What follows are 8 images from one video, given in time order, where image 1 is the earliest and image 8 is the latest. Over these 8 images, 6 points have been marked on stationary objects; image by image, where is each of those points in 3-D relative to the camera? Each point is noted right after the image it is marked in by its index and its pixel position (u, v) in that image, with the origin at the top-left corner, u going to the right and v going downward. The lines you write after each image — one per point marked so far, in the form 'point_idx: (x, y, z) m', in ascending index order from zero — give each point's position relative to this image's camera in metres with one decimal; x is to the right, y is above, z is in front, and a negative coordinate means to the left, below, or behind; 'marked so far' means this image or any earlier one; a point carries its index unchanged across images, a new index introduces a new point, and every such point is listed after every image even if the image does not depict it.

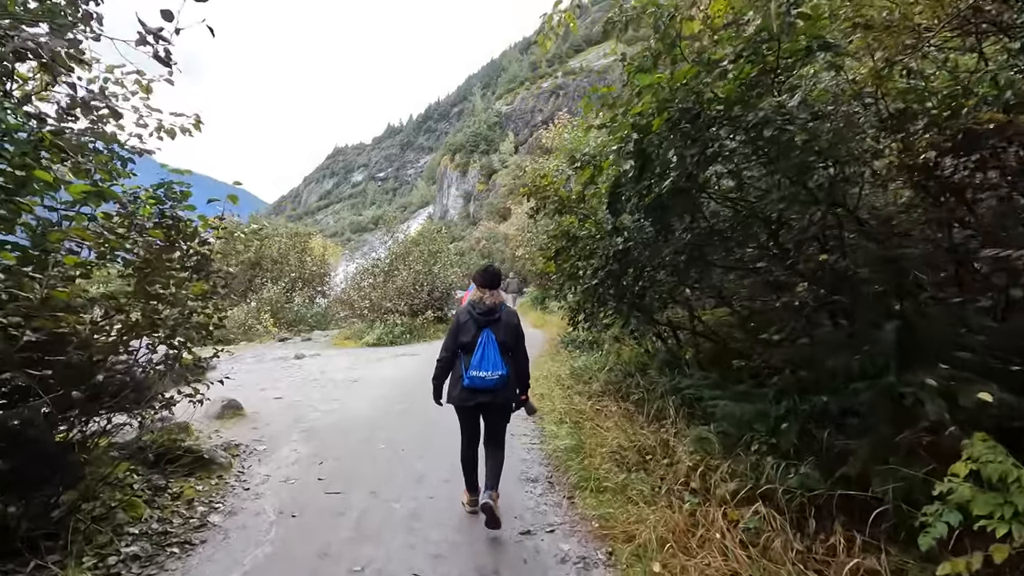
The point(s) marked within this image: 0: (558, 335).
0: (+1.4, -1.5, +15.6) m
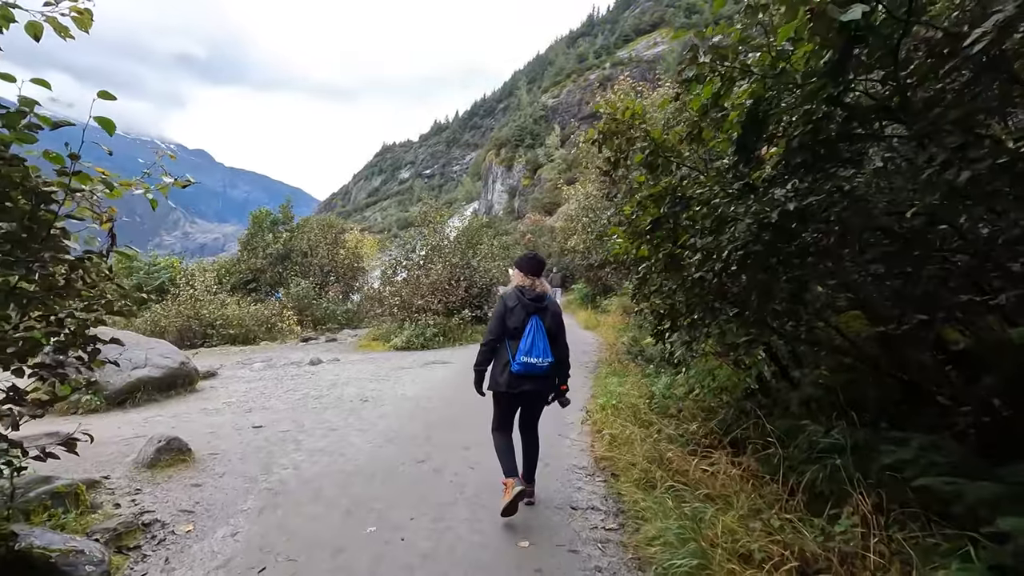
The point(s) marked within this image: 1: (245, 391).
0: (+2.6, -1.4, +13.1) m
1: (-4.4, -1.7, +8.8) m
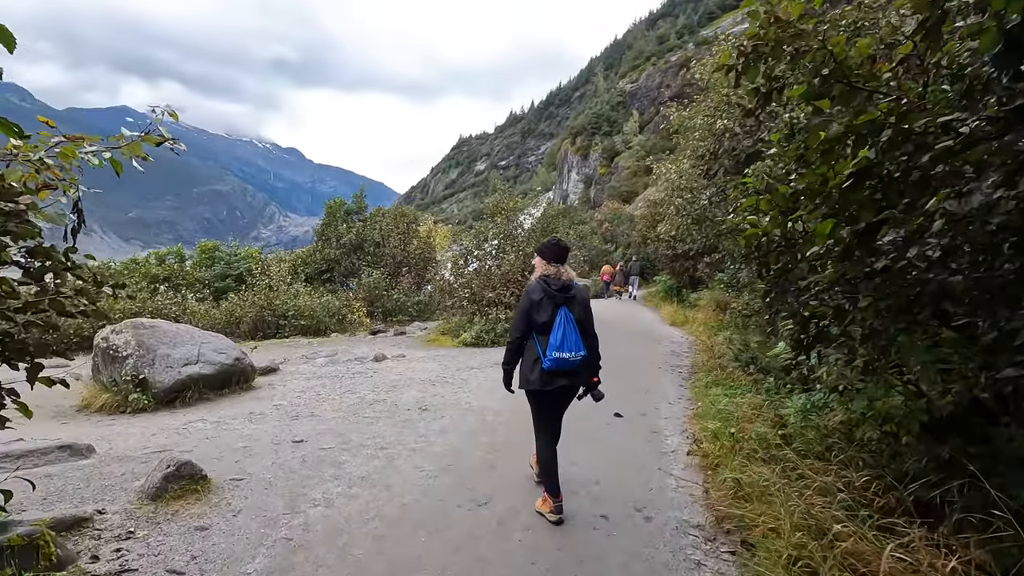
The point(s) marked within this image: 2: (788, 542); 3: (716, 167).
0: (+4.4, -1.2, +11.4) m
1: (-3.2, -1.6, +8.1) m
2: (+1.7, -1.6, +3.4) m
3: (+3.6, +2.1, +9.4) m
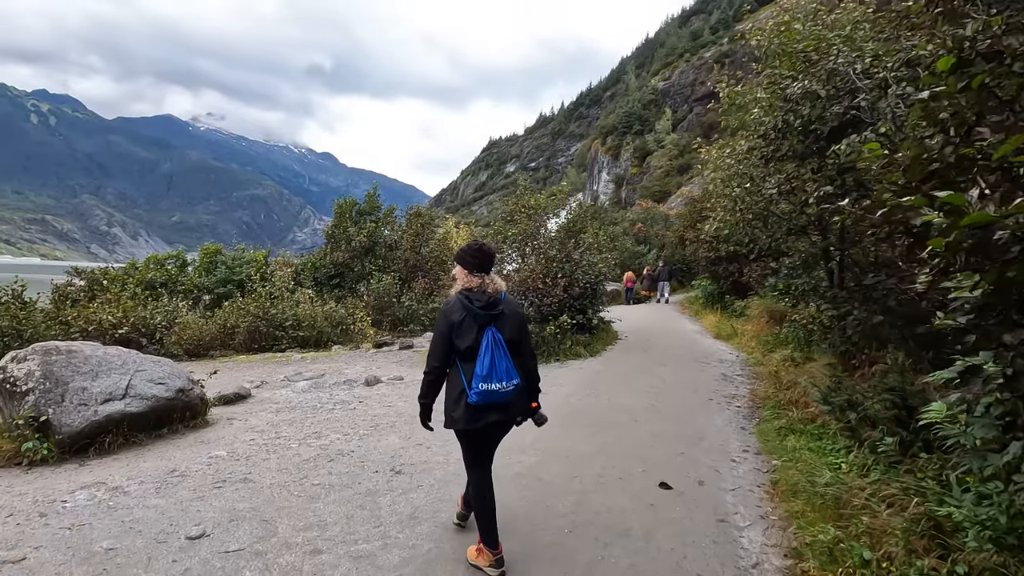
0: (+4.7, -1.4, +9.4) m
1: (-3.1, -1.7, +6.5) m
2: (+1.6, -1.7, +1.5) m
3: (+3.8, +2.0, +7.4) m
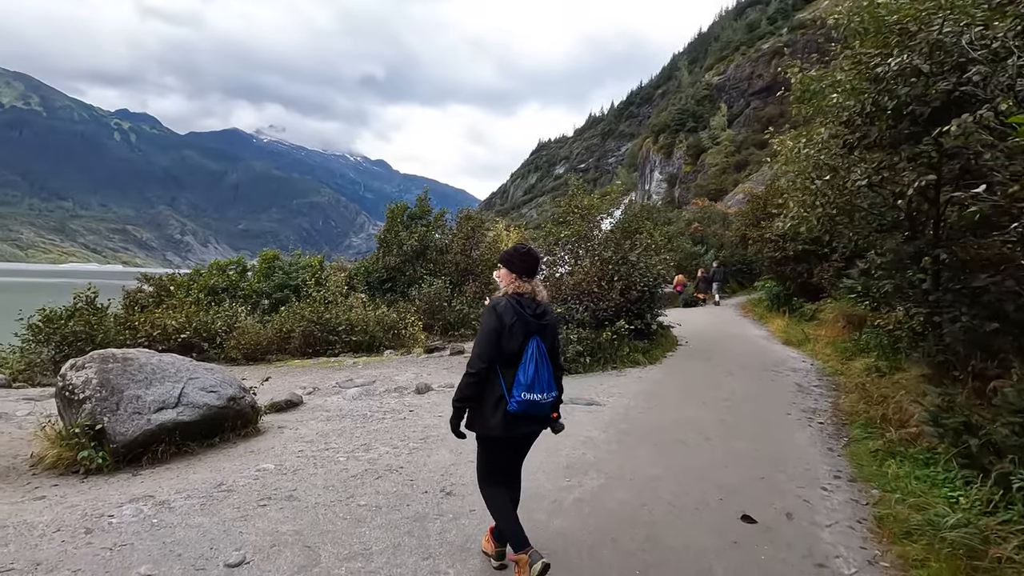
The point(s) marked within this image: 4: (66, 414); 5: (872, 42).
0: (+5.6, -1.5, +8.4) m
1: (-2.4, -1.8, +6.3) m
2: (+1.8, -1.8, +0.9) m
3: (+4.5, +1.9, +6.6) m
4: (-4.8, -1.3, +5.7) m
5: (+4.6, +3.1, +6.8) m
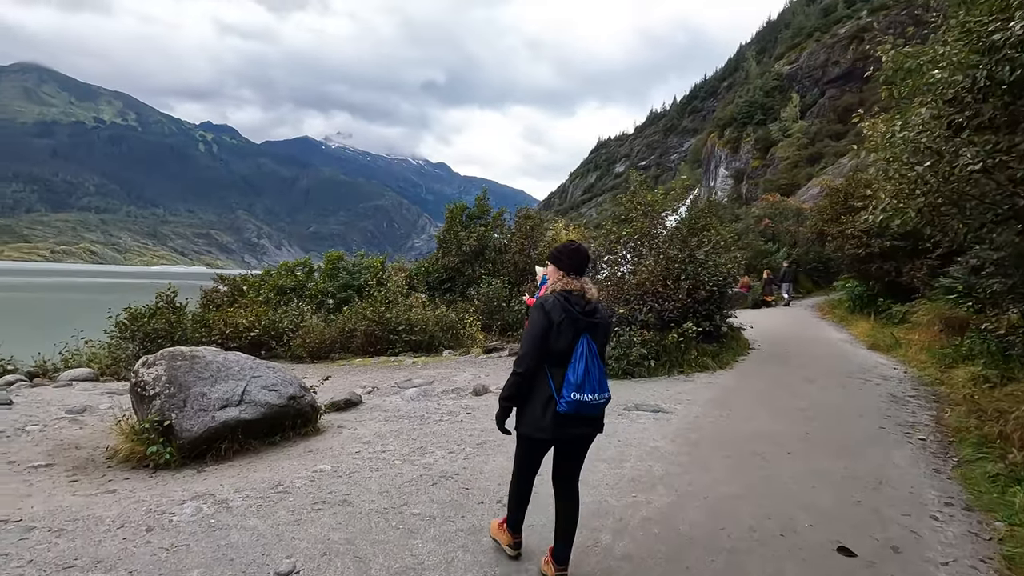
0: (+6.4, -1.4, +7.5) m
1: (-1.7, -1.8, +6.3) m
2: (+1.8, -1.8, +0.4) m
3: (+5.1, +1.9, +5.8) m
4: (-4.1, -1.3, +5.9) m
5: (+5.3, +3.1, +6.0) m
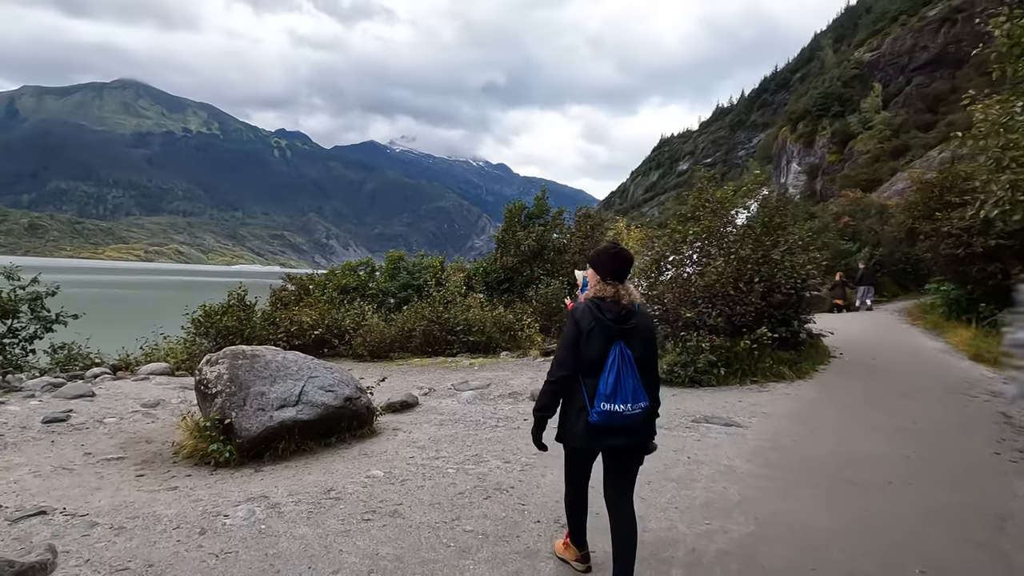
0: (+7.2, -1.5, +6.4) m
1: (-1.1, -1.8, +6.1) m
2: (+1.8, -1.8, -0.1) m
3: (+5.7, +1.9, +4.9) m
4: (-3.5, -1.3, +6.0) m
5: (+5.9, +3.1, +5.1) m
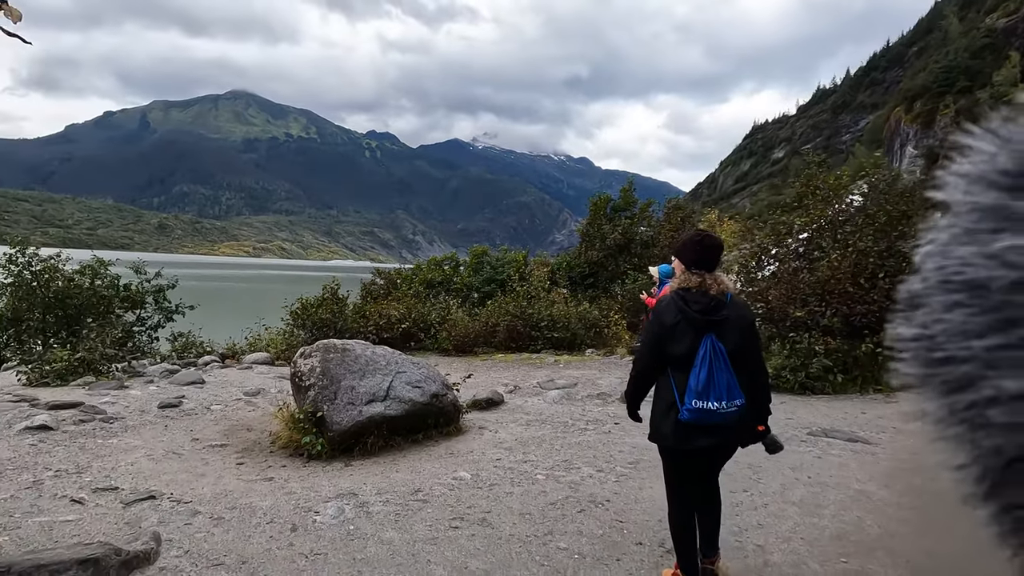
0: (+8.1, -1.5, +5.0) m
1: (-0.1, -1.8, +5.9) m
2: (+1.9, -1.8, -0.7) m
3: (+6.5, +1.9, +3.6) m
4: (-2.5, -1.3, +6.1) m
5: (+6.7, +3.1, +3.7) m
